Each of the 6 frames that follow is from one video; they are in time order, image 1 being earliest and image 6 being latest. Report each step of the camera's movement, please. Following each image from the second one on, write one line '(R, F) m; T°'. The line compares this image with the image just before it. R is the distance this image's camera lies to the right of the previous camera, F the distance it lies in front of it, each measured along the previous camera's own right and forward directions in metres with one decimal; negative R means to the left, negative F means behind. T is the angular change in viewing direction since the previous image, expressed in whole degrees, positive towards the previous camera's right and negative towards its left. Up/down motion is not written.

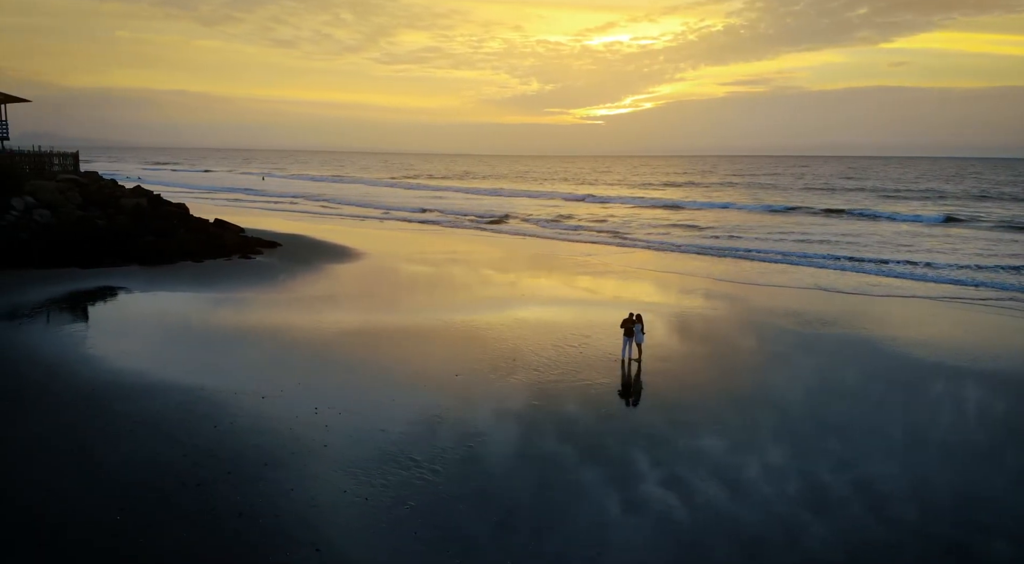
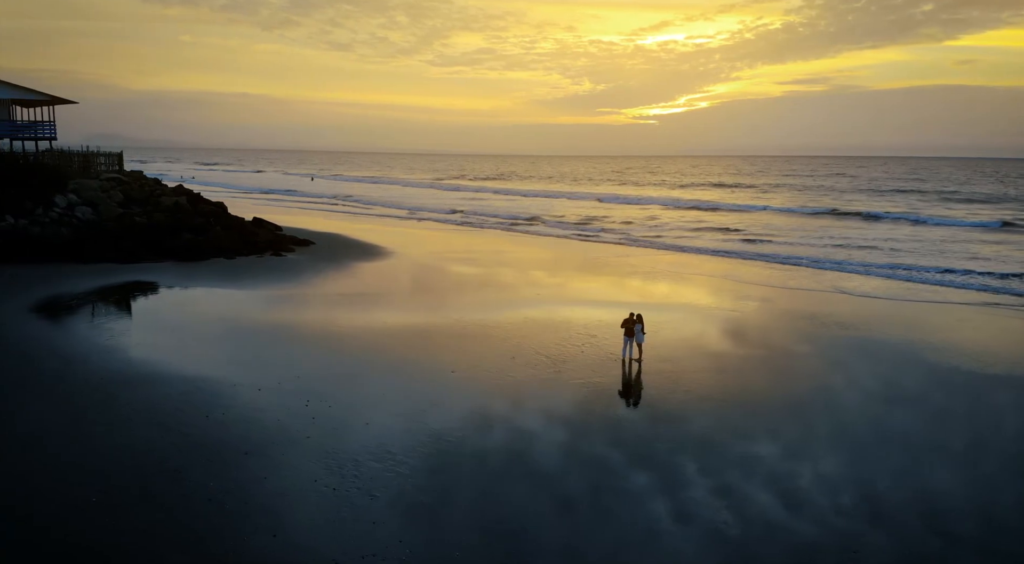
(+0.5, 0.0) m; -3°
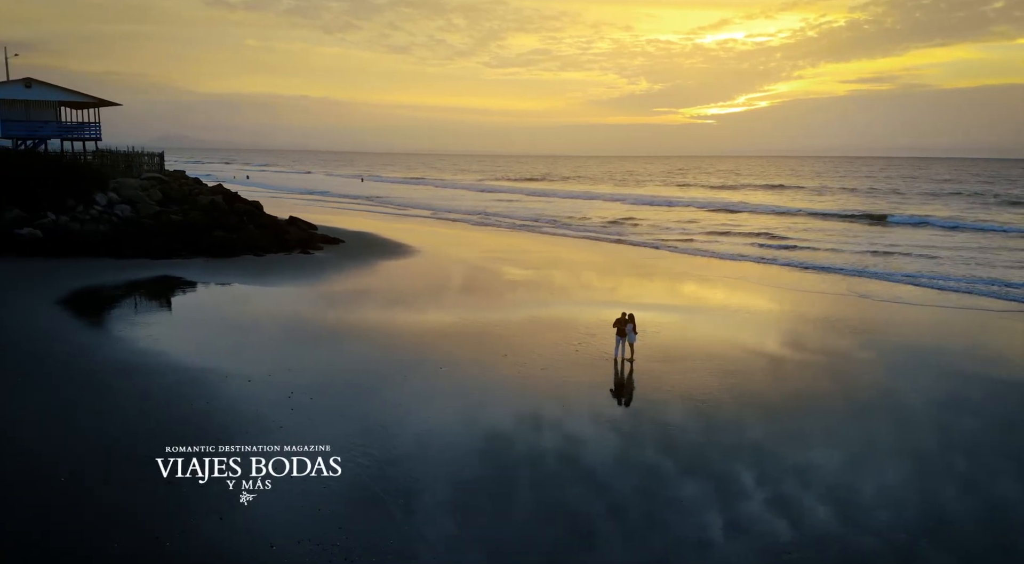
(+0.6, 0.0) m; -3°
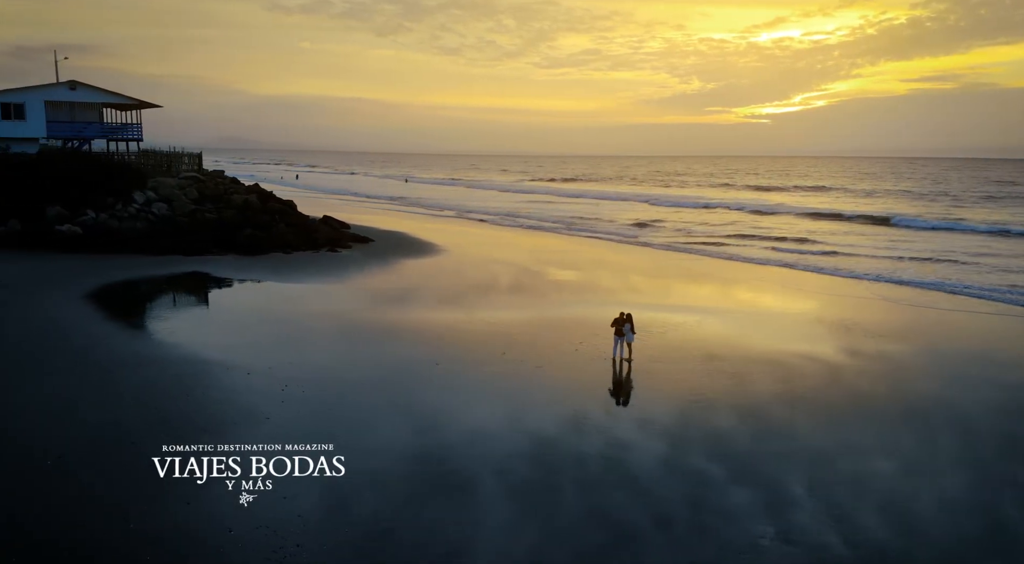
(+0.5, -0.1) m; -3°
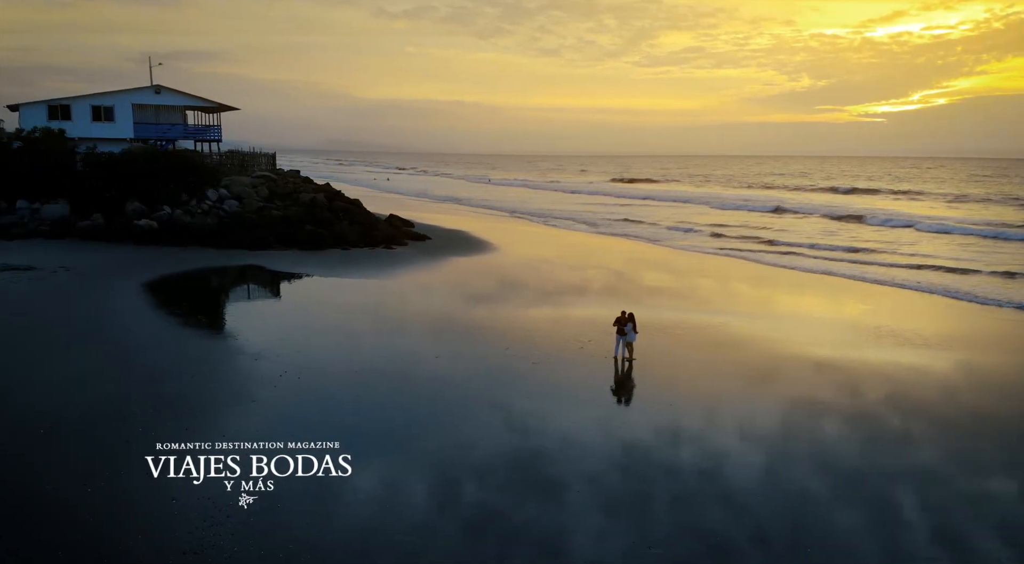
(+0.9, -0.1) m; -6°
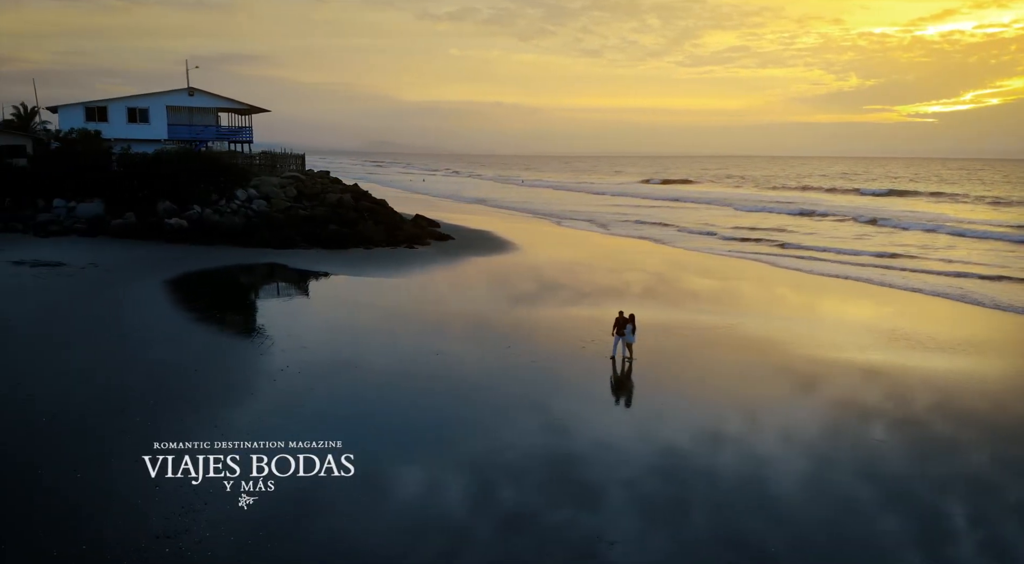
(+0.4, -0.1) m; -3°
